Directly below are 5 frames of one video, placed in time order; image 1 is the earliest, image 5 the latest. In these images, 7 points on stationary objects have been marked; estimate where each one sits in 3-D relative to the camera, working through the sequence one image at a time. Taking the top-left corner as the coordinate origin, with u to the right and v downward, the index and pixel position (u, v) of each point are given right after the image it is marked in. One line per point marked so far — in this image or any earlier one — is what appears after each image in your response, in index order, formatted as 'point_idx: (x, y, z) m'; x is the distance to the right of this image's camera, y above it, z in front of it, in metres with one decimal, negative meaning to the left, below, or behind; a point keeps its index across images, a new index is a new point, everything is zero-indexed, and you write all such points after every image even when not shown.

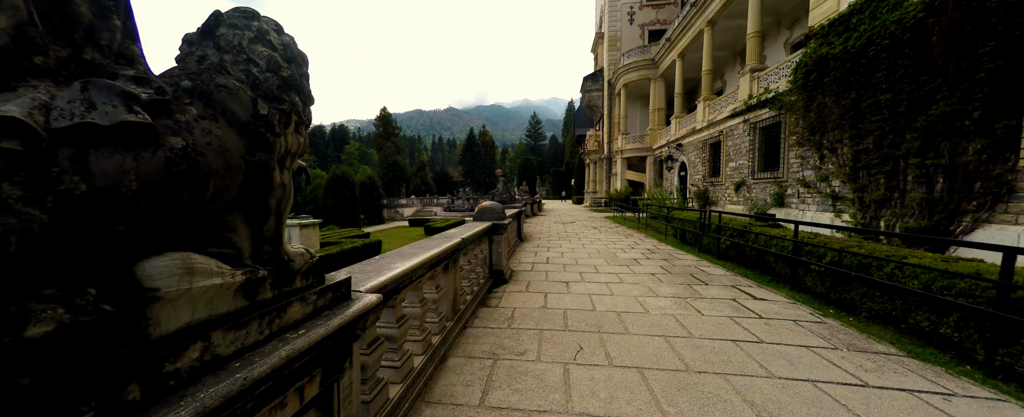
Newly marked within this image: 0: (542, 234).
0: (+0.8, -0.7, +8.3) m
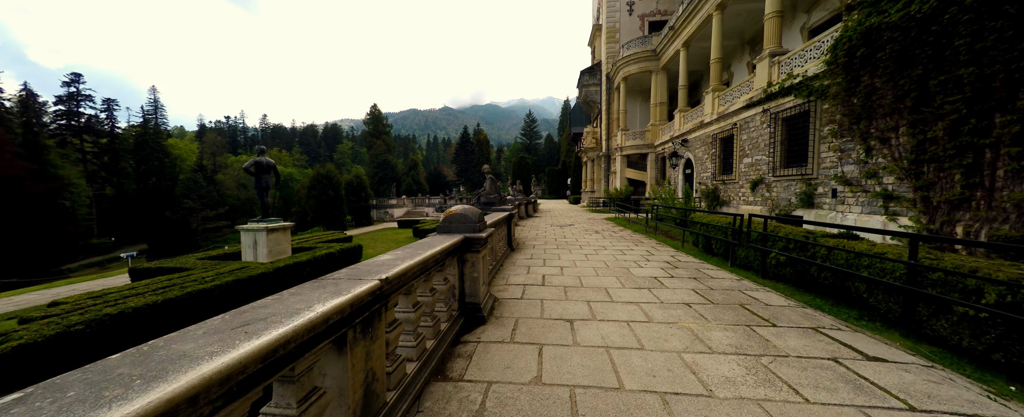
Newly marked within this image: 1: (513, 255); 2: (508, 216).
0: (+0.6, -0.8, +7.1) m
1: (0.0, -0.9, +5.5) m
2: (-0.1, -0.2, +5.7) m
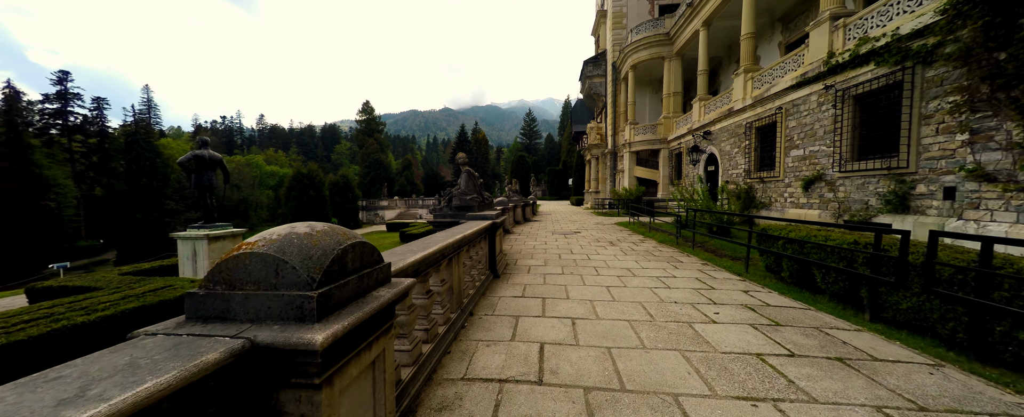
0: (+0.4, -0.9, +5.2) m
1: (-0.2, -1.0, +3.6) m
2: (-0.3, -0.2, +3.8) m
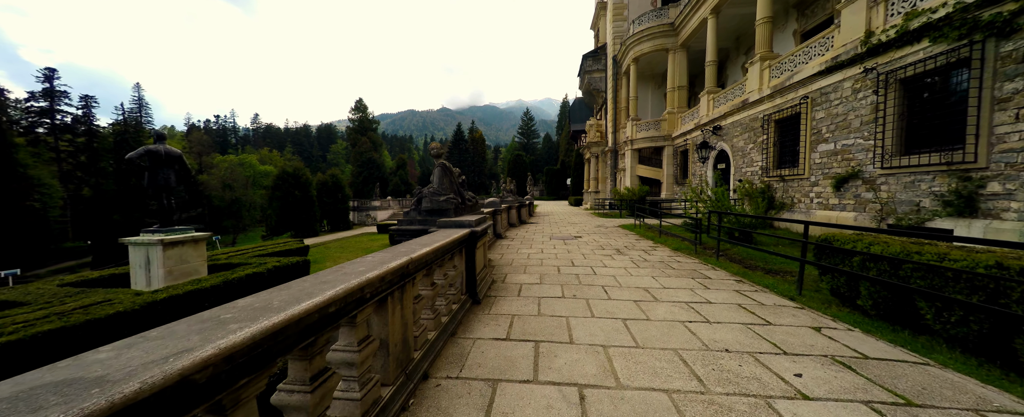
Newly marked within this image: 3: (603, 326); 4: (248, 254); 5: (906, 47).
0: (+0.2, -0.9, +4.3) m
1: (-0.4, -1.0, +2.6) m
2: (-0.5, -0.3, +2.9) m
3: (+0.8, -1.0, +2.5) m
4: (-8.9, -1.5, +9.9) m
5: (+7.1, +2.9, +5.3) m
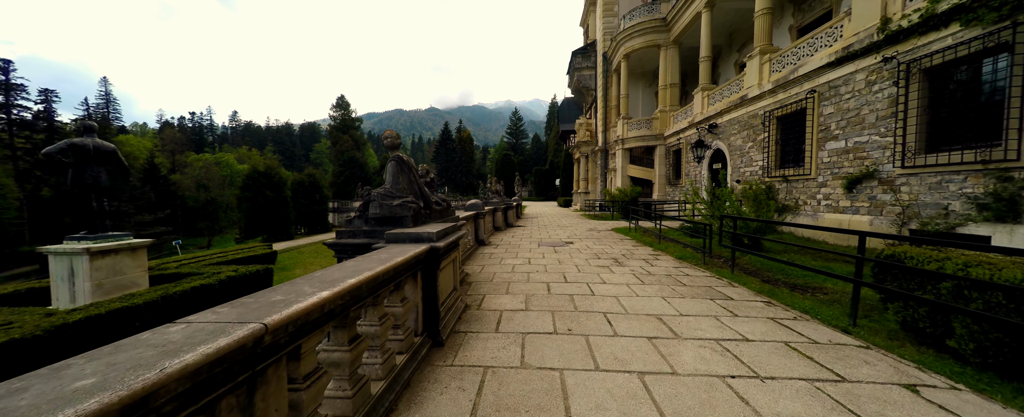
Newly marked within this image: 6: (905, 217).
0: (0.0, -1.0, +3.5) m
1: (-0.5, -1.1, +1.8) m
2: (-0.7, -0.4, +2.1) m
3: (+0.6, -1.0, +1.7) m
4: (-9.3, -1.6, +8.8) m
5: (+6.8, +2.8, +4.8) m
6: (+6.8, -0.1, +5.1) m
